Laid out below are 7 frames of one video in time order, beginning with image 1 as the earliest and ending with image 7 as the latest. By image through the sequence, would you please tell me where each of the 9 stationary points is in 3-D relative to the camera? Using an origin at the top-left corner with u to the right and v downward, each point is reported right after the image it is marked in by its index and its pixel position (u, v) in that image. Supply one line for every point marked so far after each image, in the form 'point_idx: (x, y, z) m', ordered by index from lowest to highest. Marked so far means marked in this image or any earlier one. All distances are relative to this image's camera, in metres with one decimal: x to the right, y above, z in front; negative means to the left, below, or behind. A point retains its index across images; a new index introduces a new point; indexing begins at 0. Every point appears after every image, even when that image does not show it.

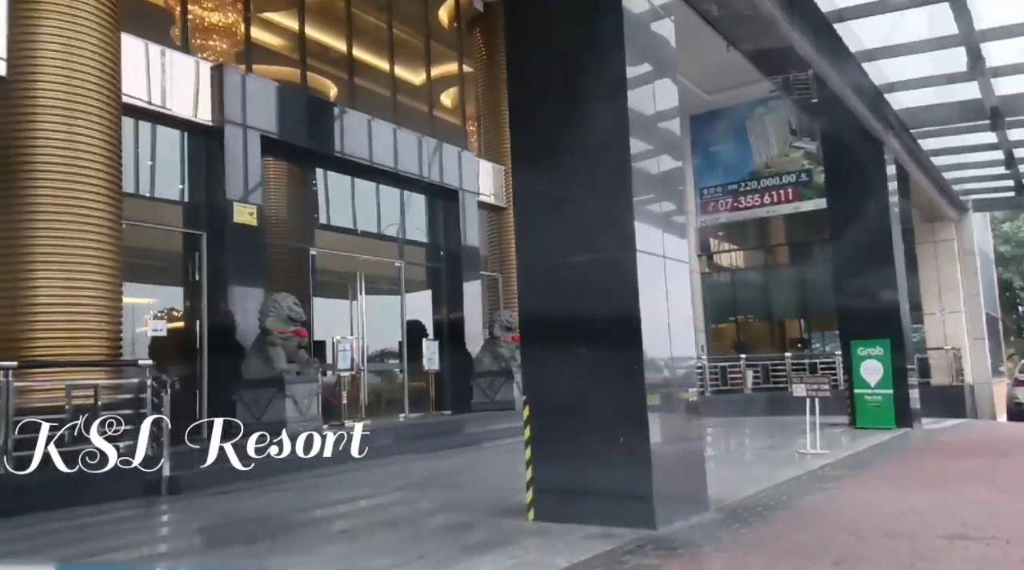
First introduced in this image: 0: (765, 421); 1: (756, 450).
0: (+5.4, -2.9, +18.1) m
1: (+3.7, -2.5, +12.6) m
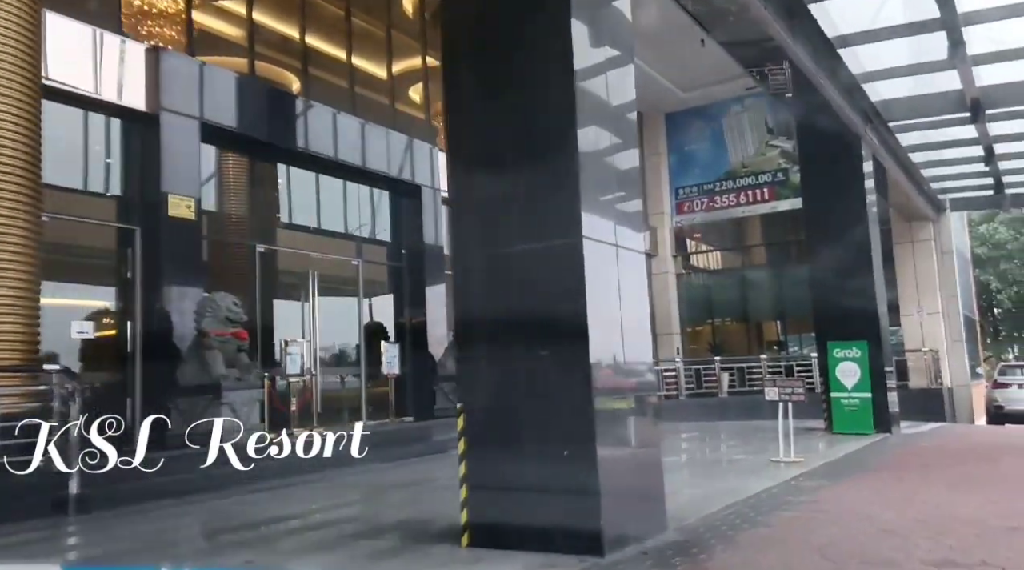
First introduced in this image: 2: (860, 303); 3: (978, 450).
0: (+4.7, -2.9, +17.6) m
1: (+3.1, -2.5, +12.1) m
2: (+5.7, -0.3, +14.3) m
3: (+6.2, -2.2, +11.2) m
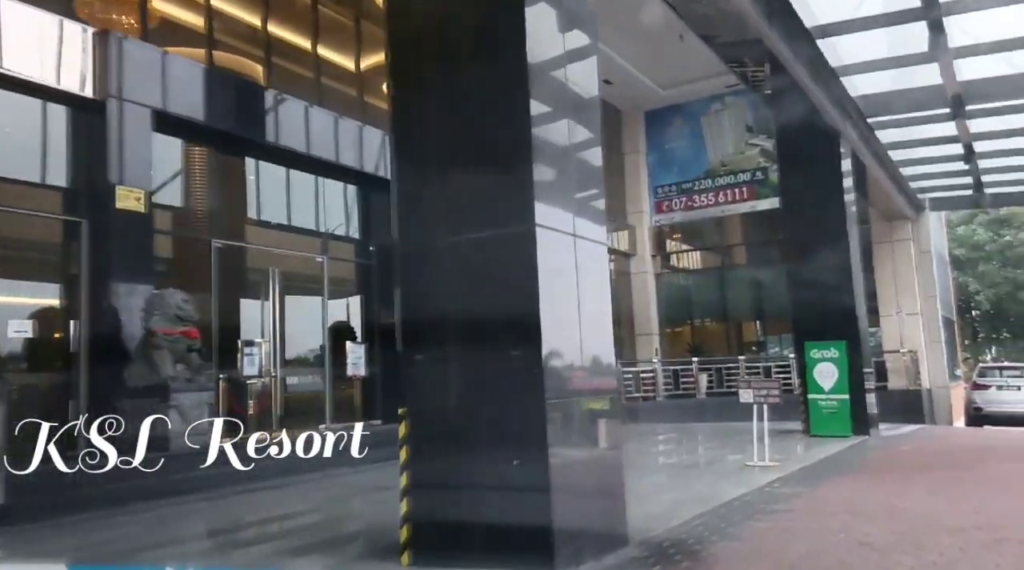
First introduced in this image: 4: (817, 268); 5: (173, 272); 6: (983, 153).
0: (+4.2, -2.9, +17.3) m
1: (+2.7, -2.5, +11.8) m
2: (+5.3, -0.3, +14.0) m
3: (+5.8, -2.2, +11.0) m
4: (+5.1, +0.2, +14.2) m
5: (-4.4, +0.2, +11.1) m
6: (+8.9, +2.5, +16.0) m
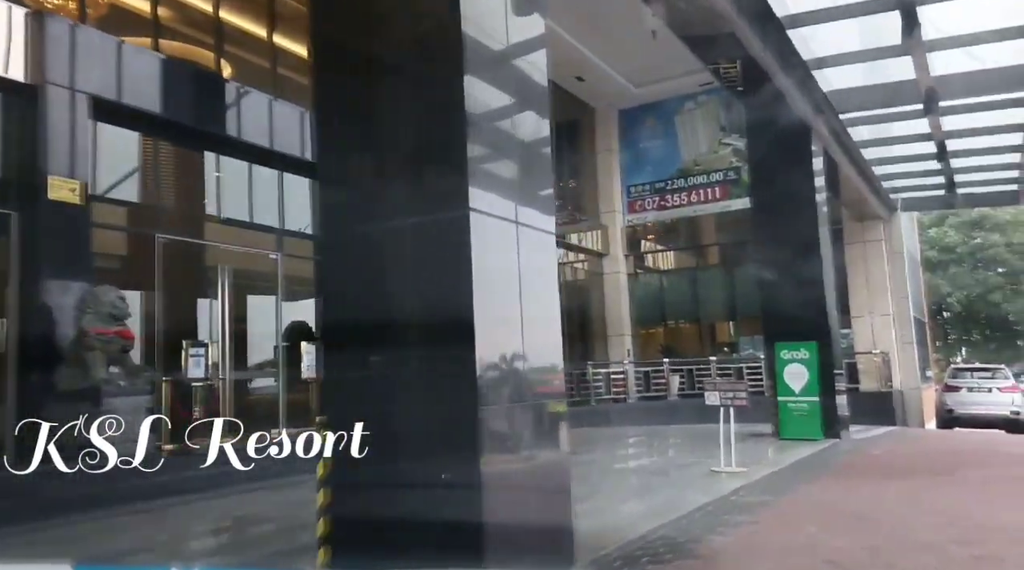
0: (+3.5, -2.9, +17.0) m
1: (+2.2, -2.5, +11.4) m
2: (+4.7, -0.3, +13.7) m
3: (+5.3, -2.2, +10.7) m
4: (+4.5, +0.2, +13.9) m
5: (-4.9, +0.2, +10.6) m
6: (+8.3, +2.5, +15.8) m
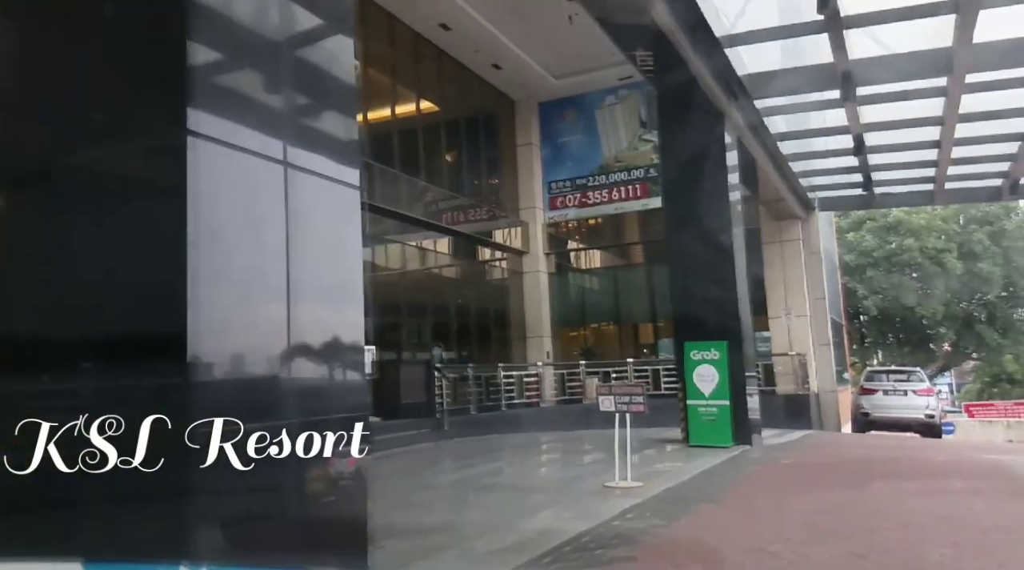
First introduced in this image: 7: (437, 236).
0: (+1.7, -2.9, +16.1) m
1: (+0.8, -2.4, +10.5) m
2: (+3.1, -0.3, +13.0) m
3: (+3.9, -2.2, +10.1) m
4: (+2.9, +0.3, +13.2) m
5: (-6.2, +0.3, +9.1) m
6: (+6.6, +2.5, +15.4) m
7: (-1.8, +1.1, +20.0) m
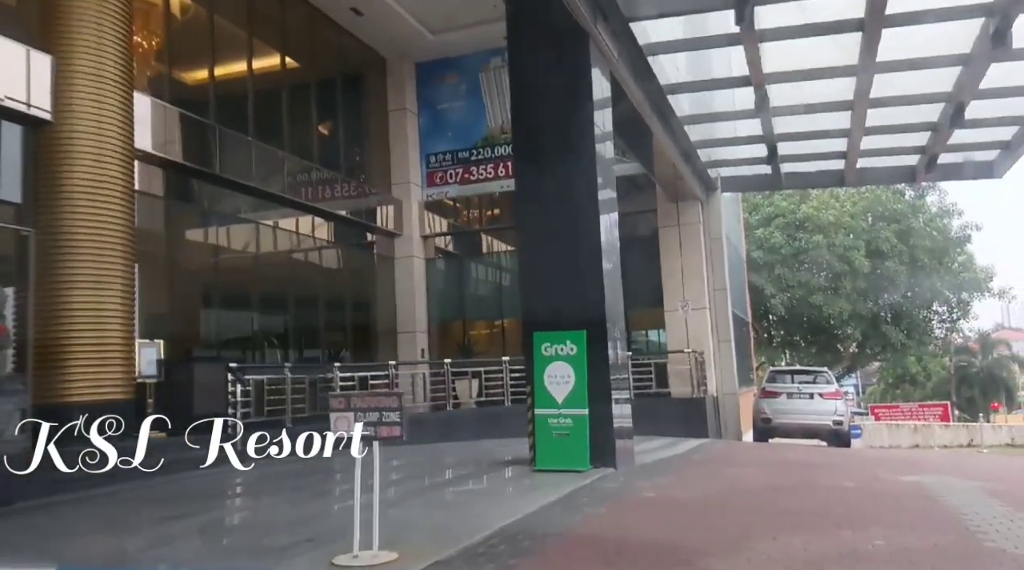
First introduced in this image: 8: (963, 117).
0: (-0.9, -2.6, +13.4) m
1: (-1.2, -2.1, +7.7) m
2: (+0.9, 0.0, +10.4) m
3: (+1.9, -1.9, +7.6) m
4: (+0.7, +0.5, +10.6) m
5: (-8.0, +0.7, +5.7) m
6: (+4.1, +2.7, +13.2) m
7: (-4.6, +1.5, +17.0) m
8: (+7.0, +2.6, +13.2) m
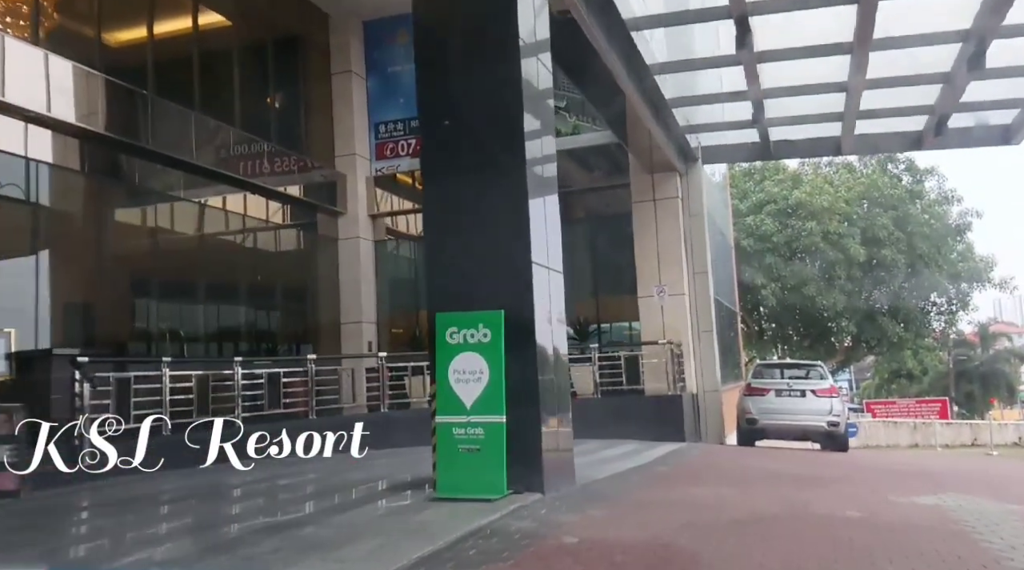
0: (-1.7, -2.3, +11.4) m
1: (-2.0, -1.9, +5.7) m
2: (+0.1, +0.2, +8.4) m
3: (+1.1, -1.7, +5.5) m
4: (-0.1, +0.8, +8.5) m
5: (-8.8, +1.0, +3.6) m
6: (+3.3, +3.0, +11.1) m
7: (-5.5, +1.8, +14.8) m
8: (+6.2, +2.9, +11.2) m
